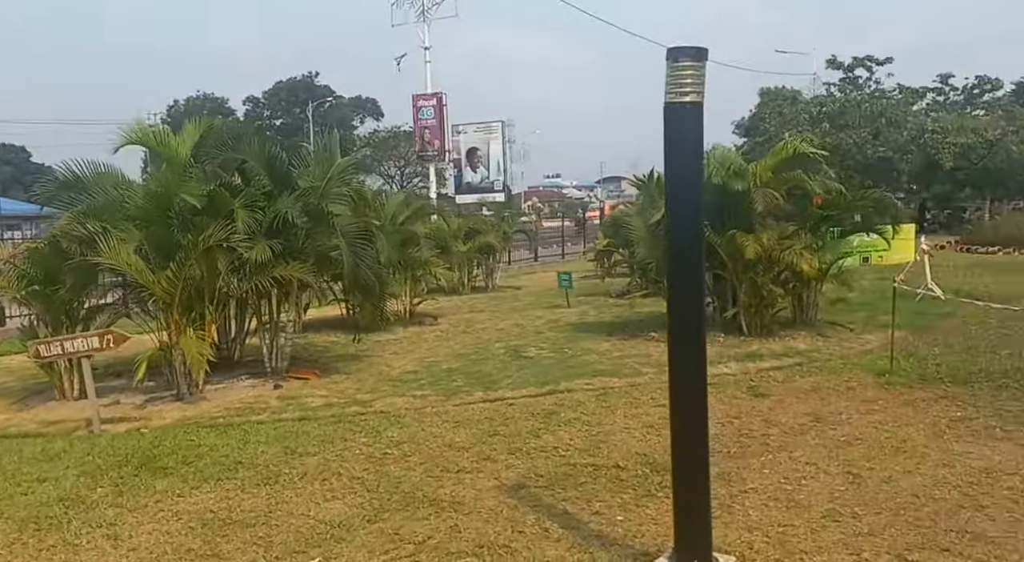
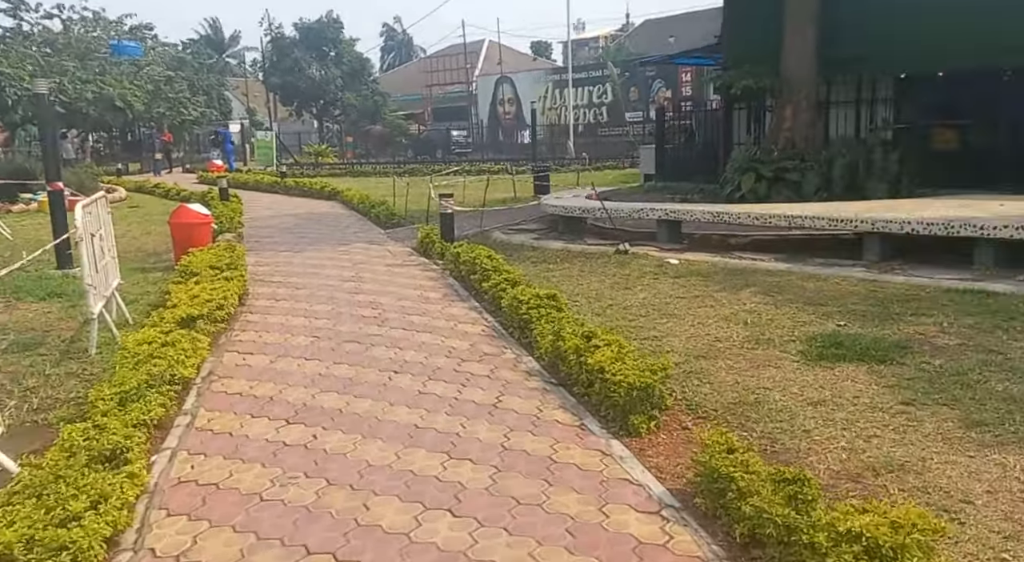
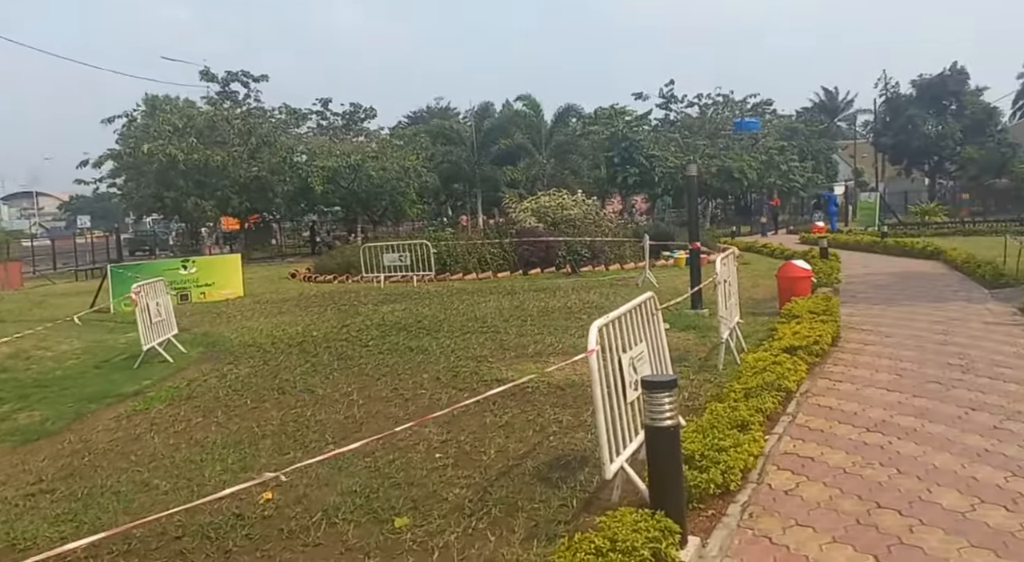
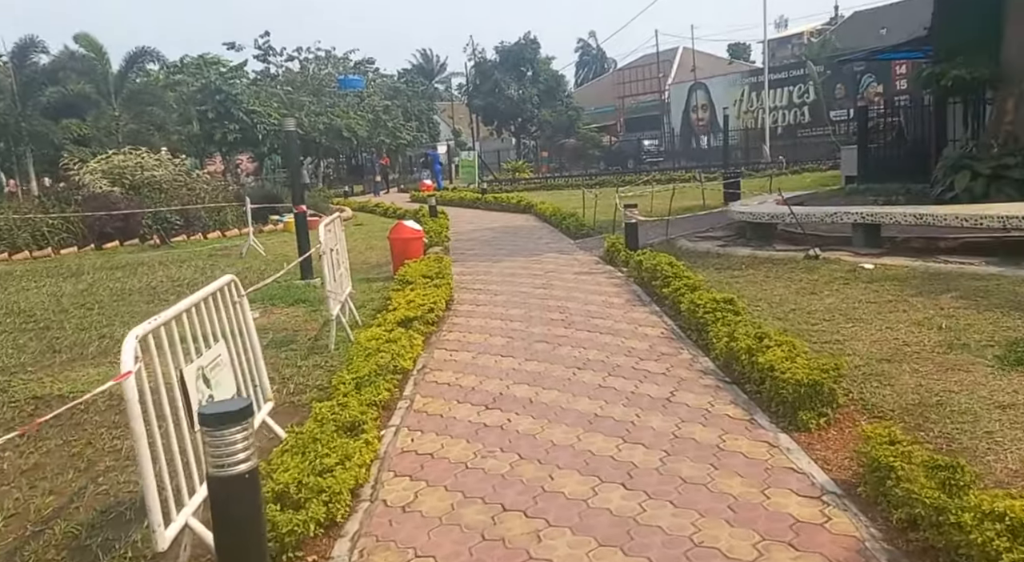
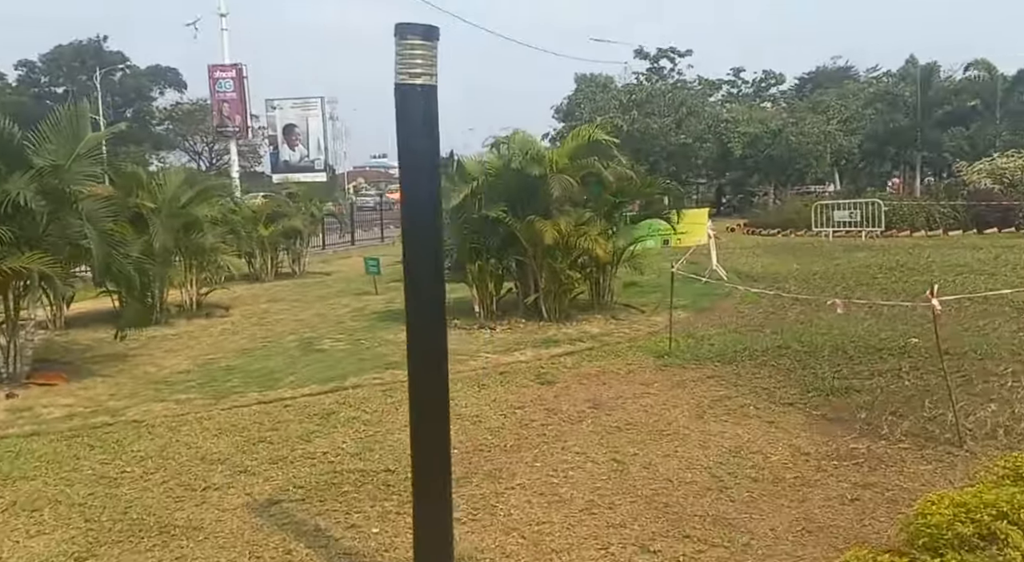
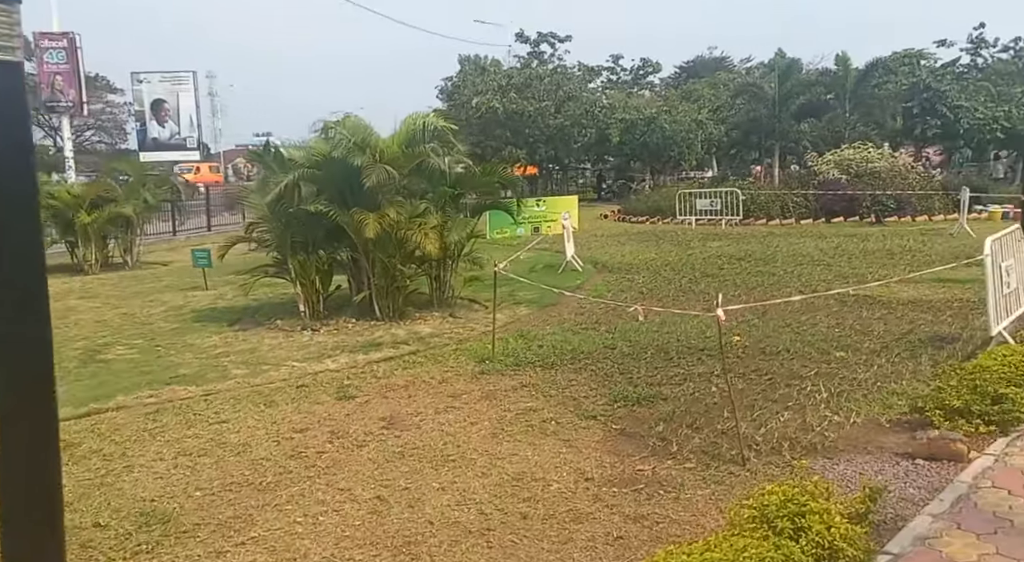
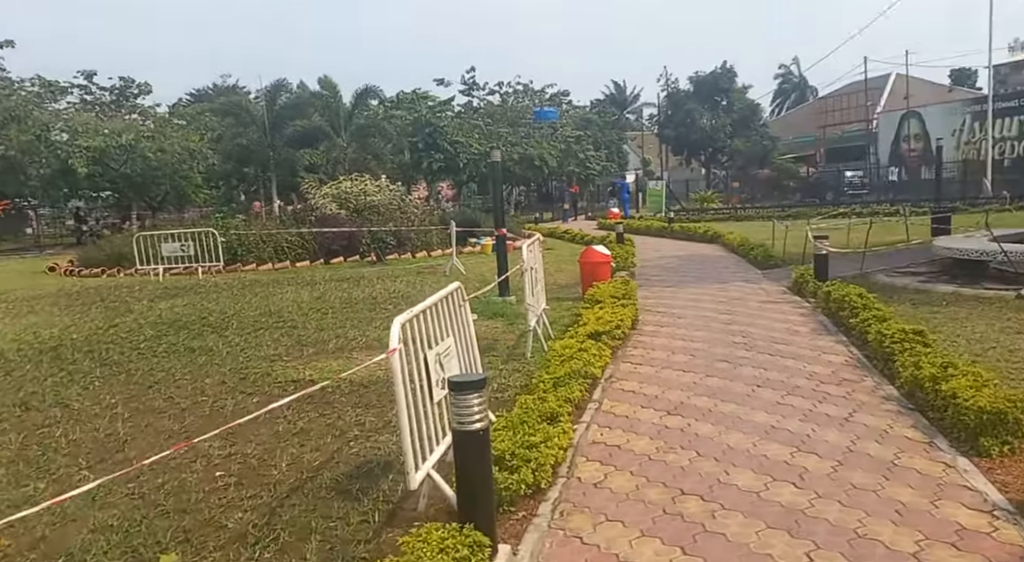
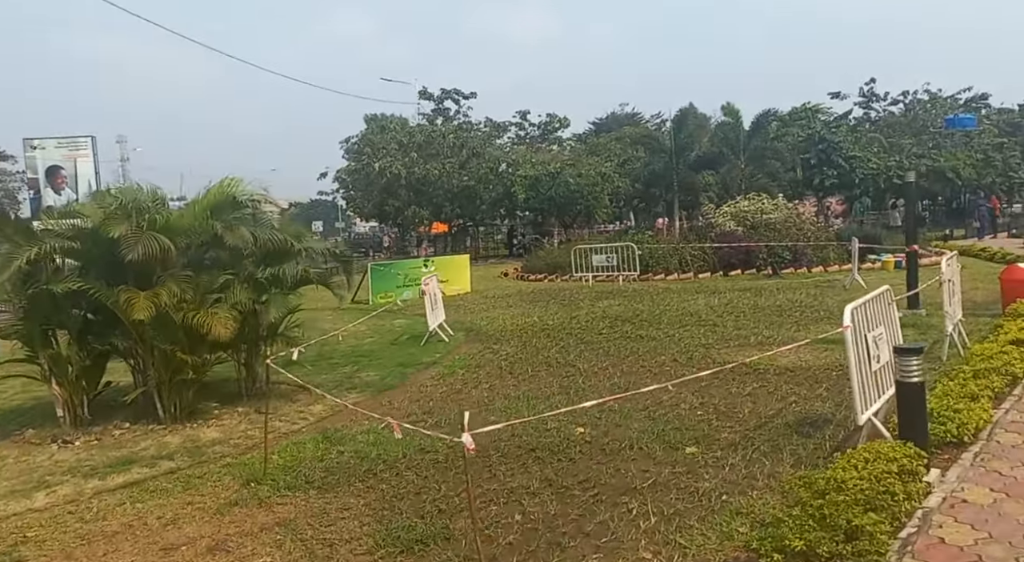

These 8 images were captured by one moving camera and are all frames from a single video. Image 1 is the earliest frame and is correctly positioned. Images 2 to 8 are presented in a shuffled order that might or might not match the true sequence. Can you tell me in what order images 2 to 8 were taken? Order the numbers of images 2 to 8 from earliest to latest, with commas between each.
5, 6, 8, 3, 7, 4, 2
